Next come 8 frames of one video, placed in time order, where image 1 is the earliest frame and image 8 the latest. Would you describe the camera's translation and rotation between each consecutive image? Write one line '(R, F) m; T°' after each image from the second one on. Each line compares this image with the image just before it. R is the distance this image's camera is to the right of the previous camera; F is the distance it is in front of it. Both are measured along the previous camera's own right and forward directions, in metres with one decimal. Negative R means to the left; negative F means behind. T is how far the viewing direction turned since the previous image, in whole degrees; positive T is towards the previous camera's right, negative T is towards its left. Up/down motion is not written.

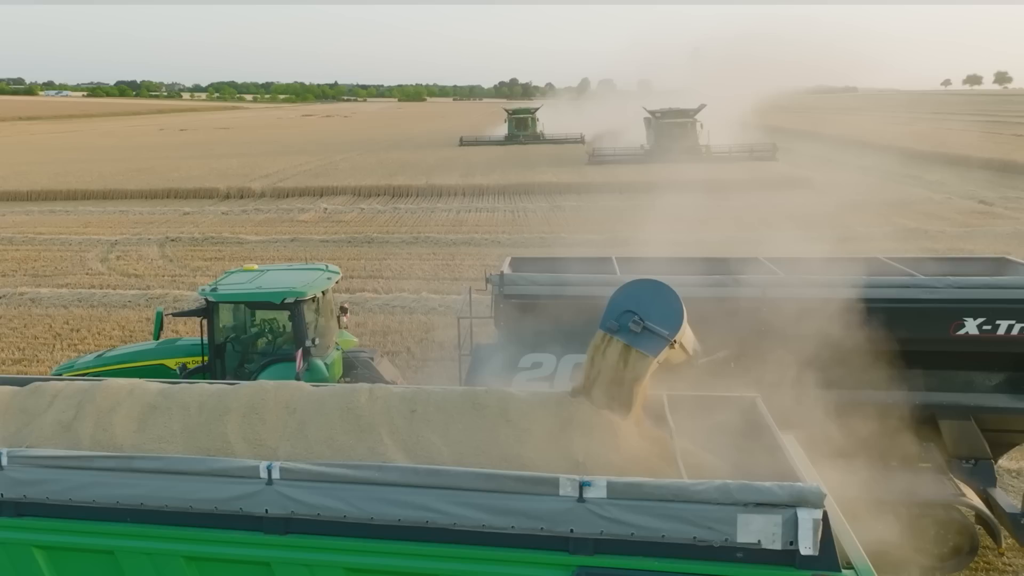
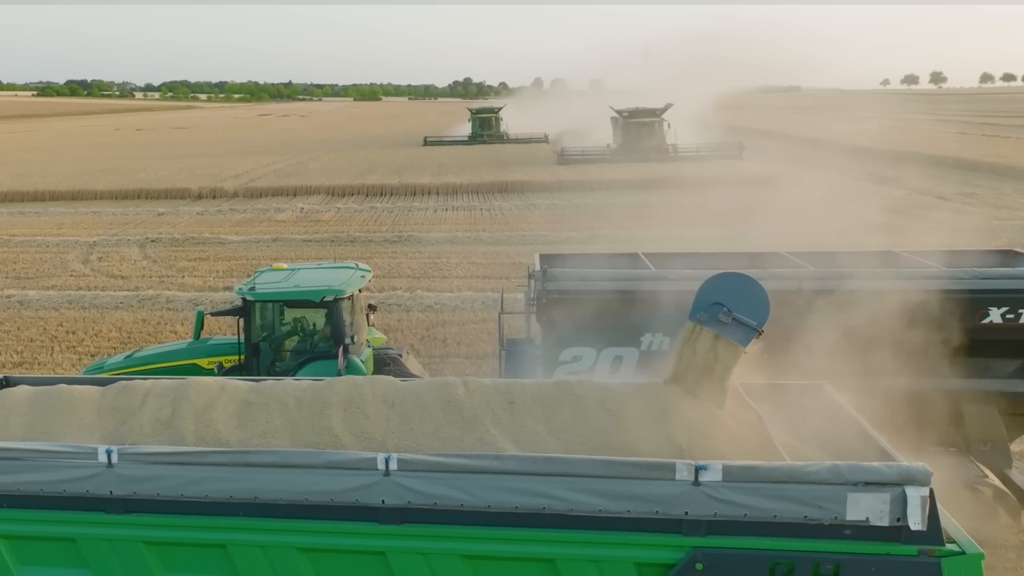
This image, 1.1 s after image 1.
(-0.7, -0.1) m; +3°
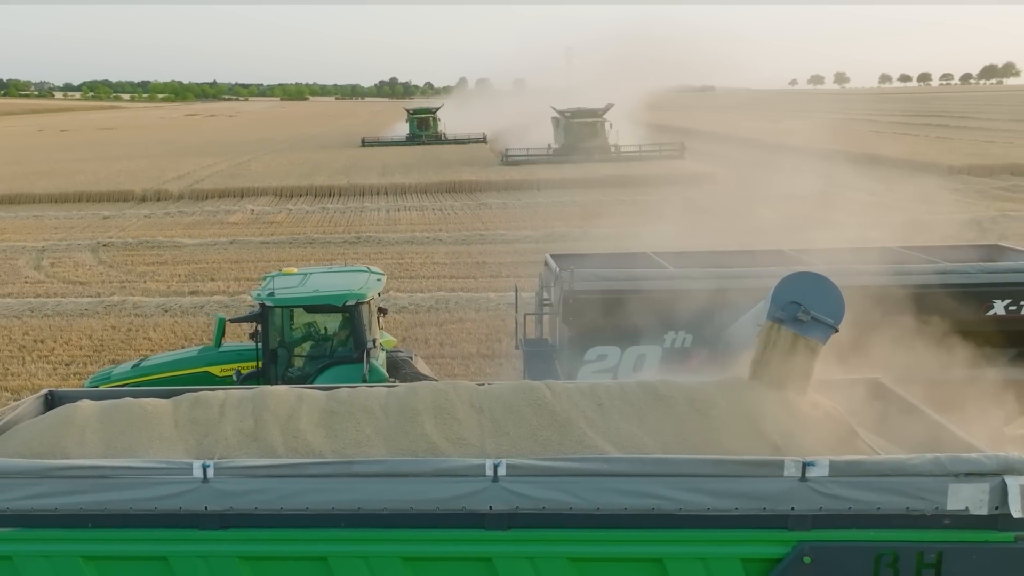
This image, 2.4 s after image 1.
(-0.8, 0.0) m; +4°
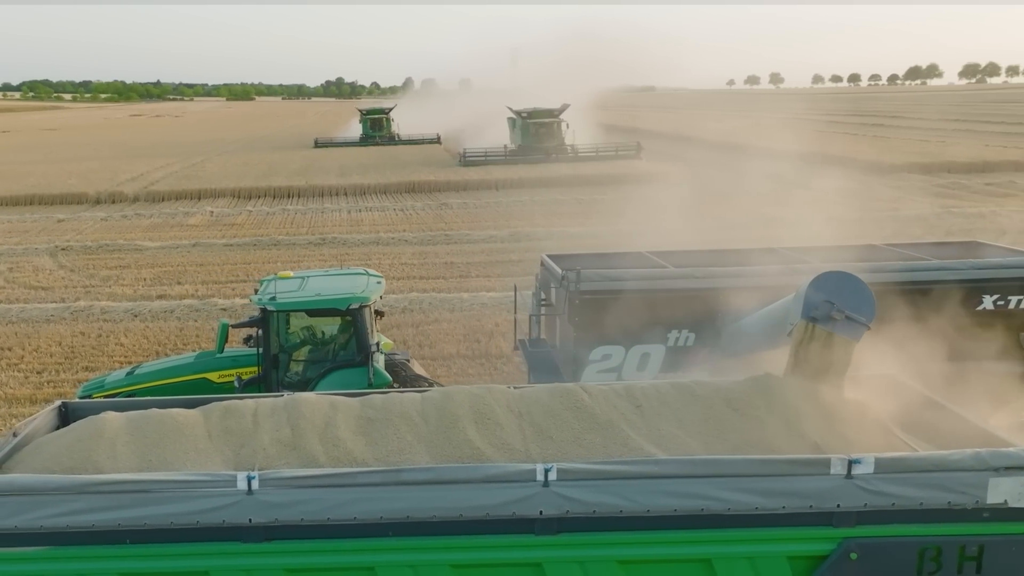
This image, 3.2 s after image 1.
(-0.4, 0.0) m; +3°
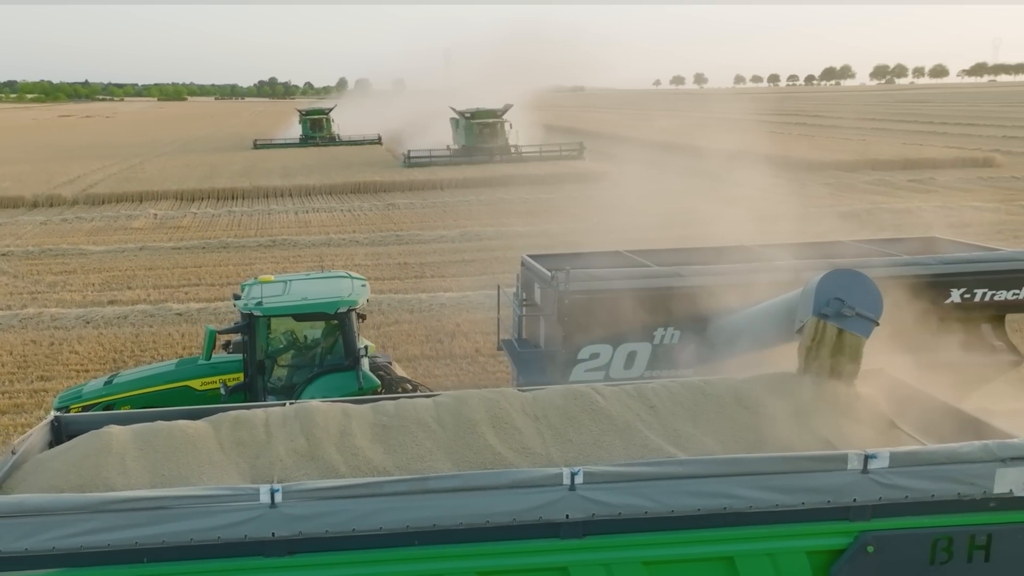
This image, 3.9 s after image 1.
(-0.3, 0.0) m; +4°
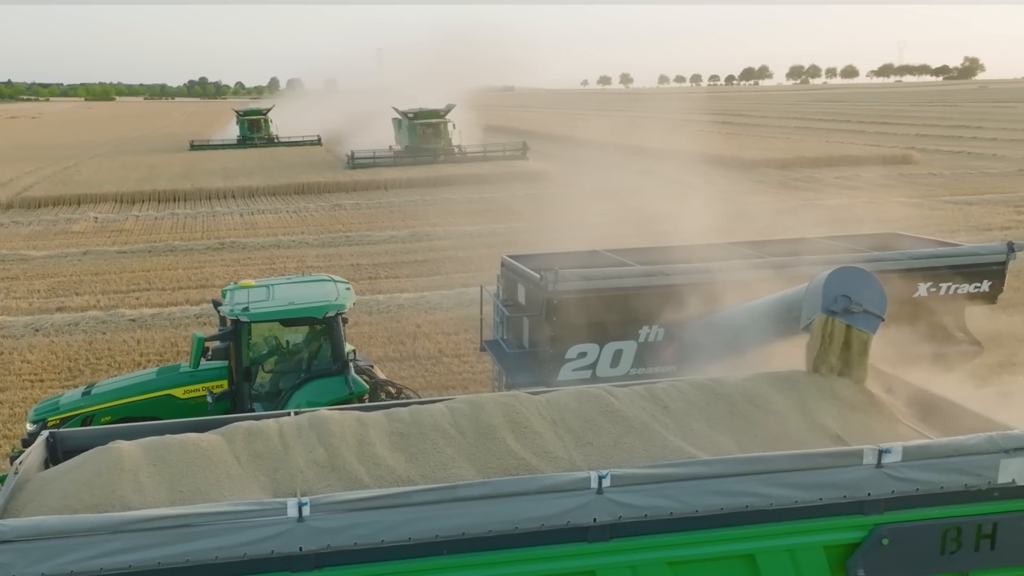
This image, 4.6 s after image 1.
(-0.4, 0.0) m; +4°
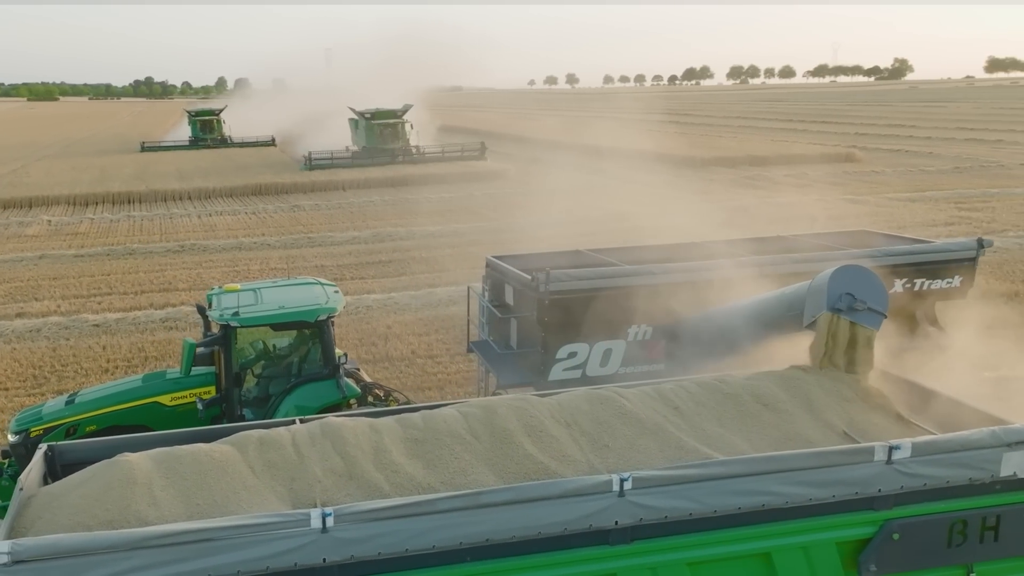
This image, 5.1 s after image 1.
(-0.3, 0.0) m; +3°
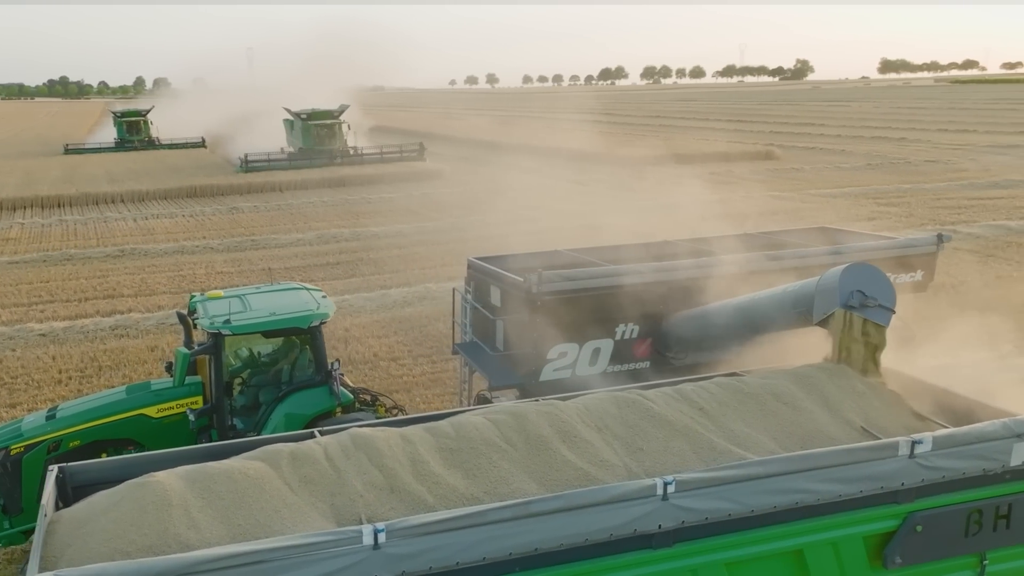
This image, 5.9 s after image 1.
(-0.4, 0.0) m; +4°
